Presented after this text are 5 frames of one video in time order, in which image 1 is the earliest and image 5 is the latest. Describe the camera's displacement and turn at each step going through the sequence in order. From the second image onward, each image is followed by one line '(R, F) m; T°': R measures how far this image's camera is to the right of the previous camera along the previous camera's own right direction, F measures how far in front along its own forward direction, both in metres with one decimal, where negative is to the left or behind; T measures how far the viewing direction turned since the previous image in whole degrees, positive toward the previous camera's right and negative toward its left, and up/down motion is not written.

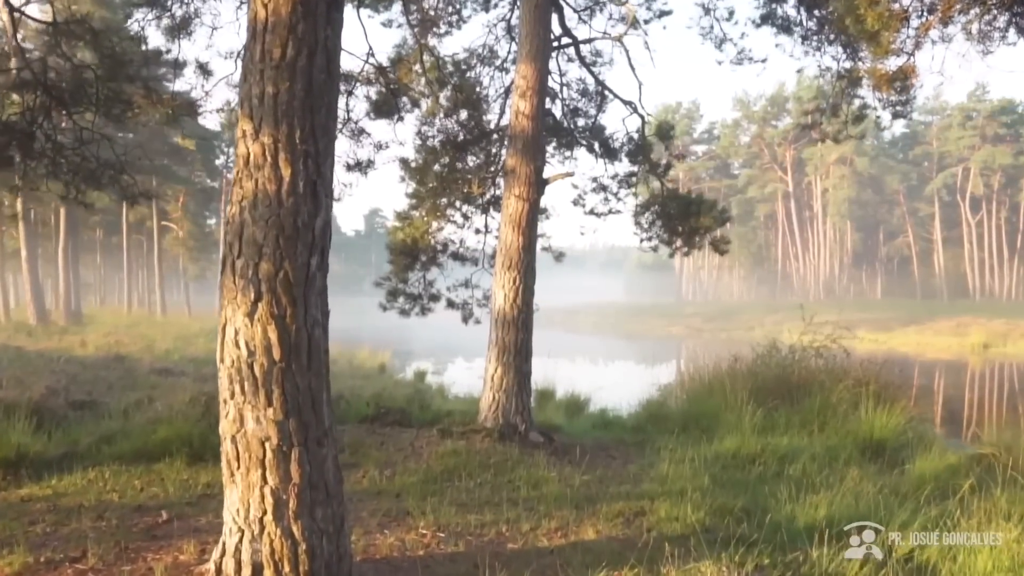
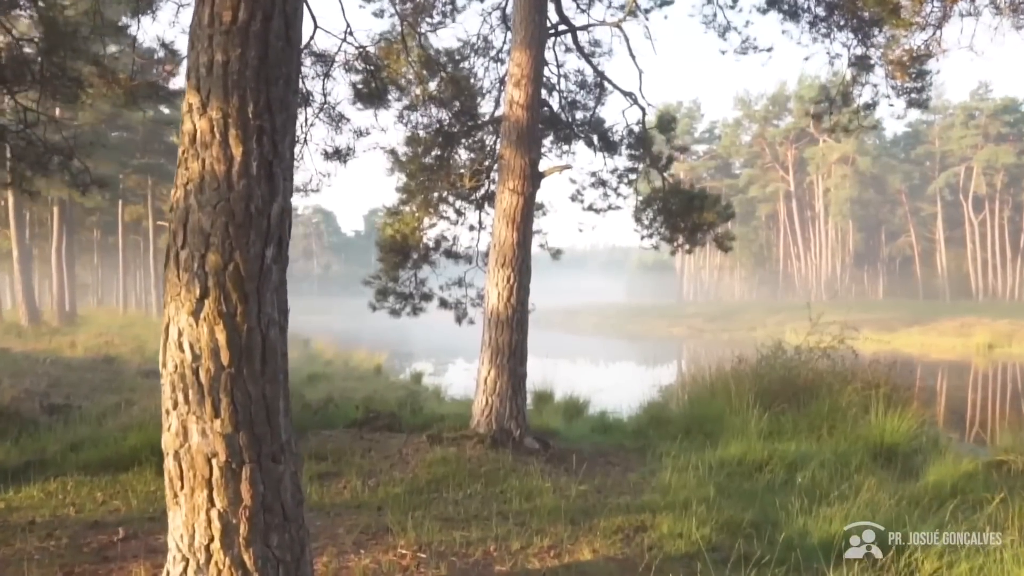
(+0.1, +0.4) m; 0°
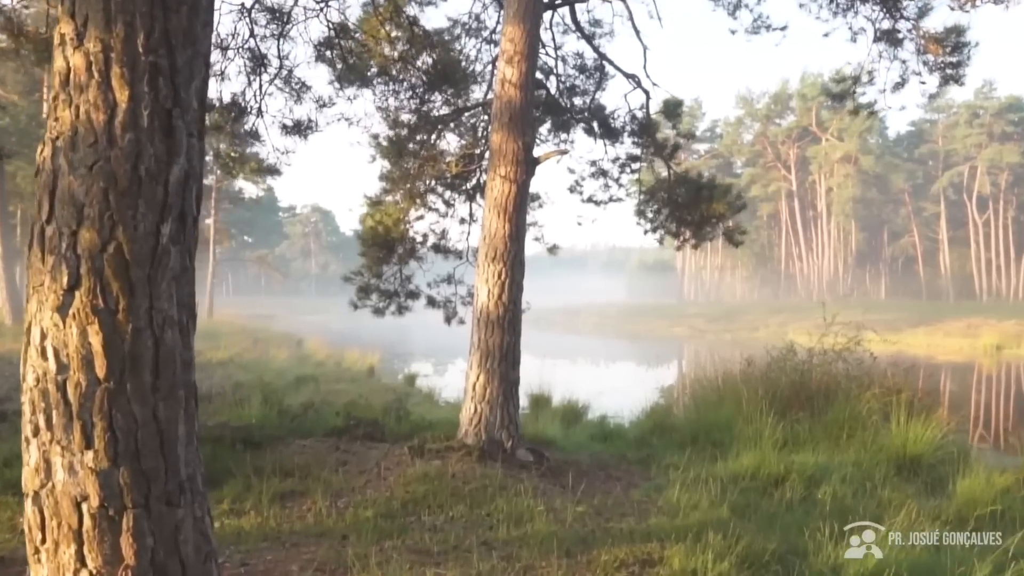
(+0.1, +0.7) m; 0°
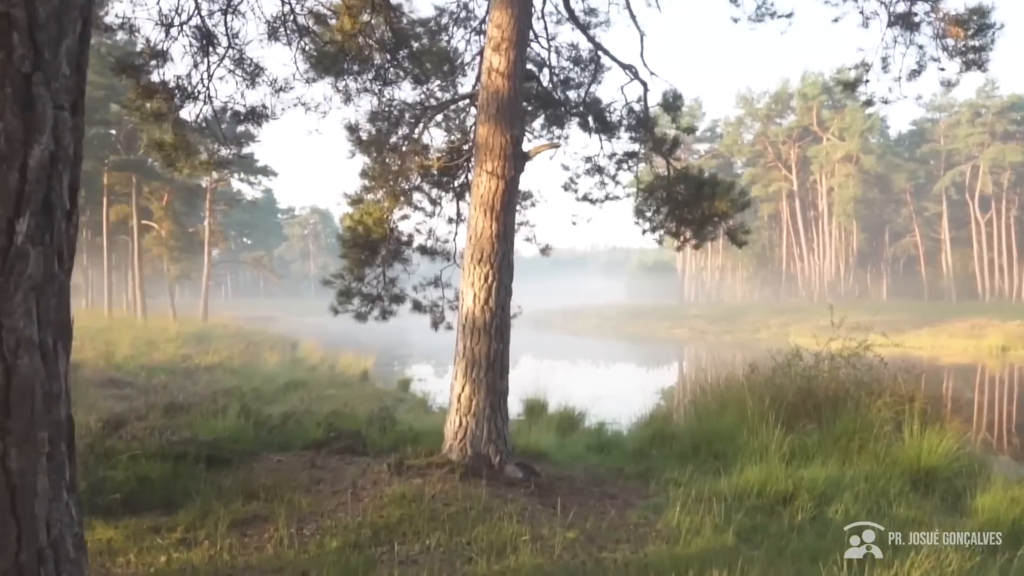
(+0.1, +0.5) m; 0°
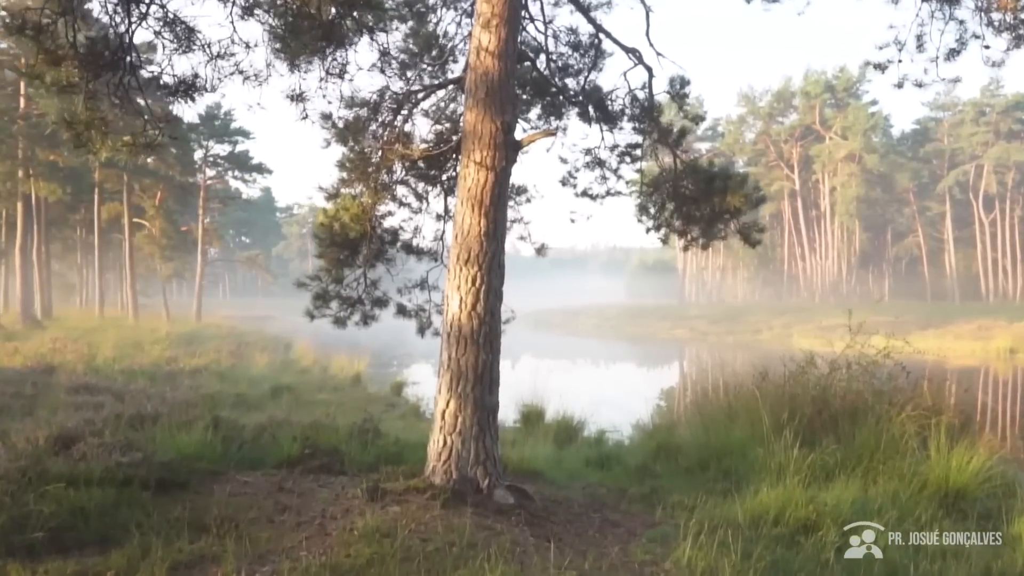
(+0.1, +0.6) m; 0°
